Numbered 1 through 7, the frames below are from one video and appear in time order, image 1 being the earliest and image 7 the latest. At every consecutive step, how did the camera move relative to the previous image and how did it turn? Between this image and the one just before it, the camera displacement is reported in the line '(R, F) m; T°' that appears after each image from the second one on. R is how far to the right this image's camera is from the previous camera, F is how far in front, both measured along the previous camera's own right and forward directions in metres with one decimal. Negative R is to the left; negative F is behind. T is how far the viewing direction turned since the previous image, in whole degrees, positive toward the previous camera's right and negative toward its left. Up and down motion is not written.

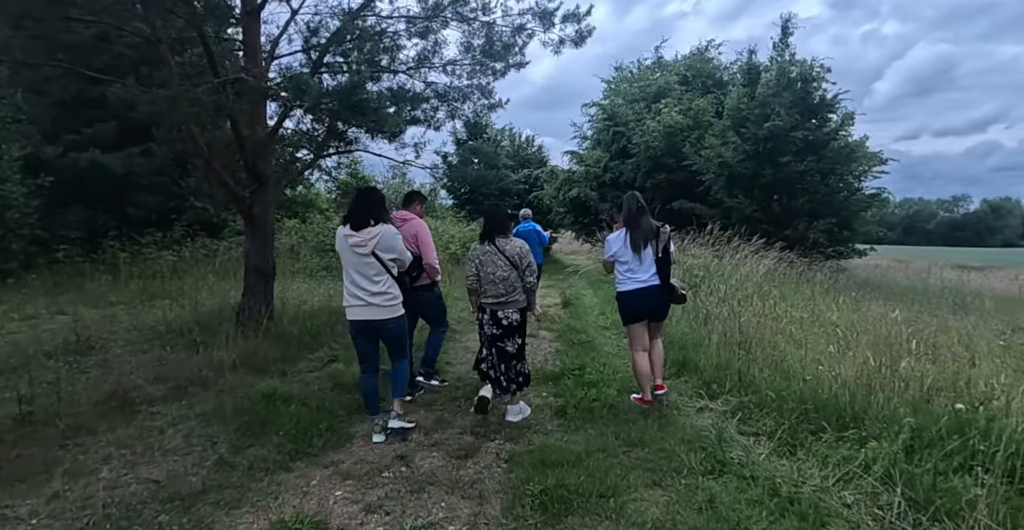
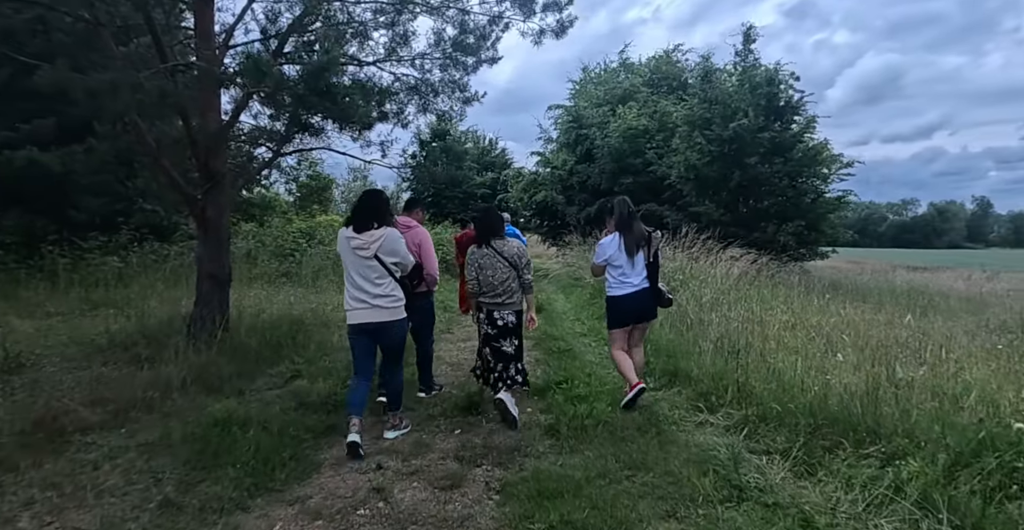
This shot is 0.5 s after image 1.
(-0.2, +0.4) m; +4°
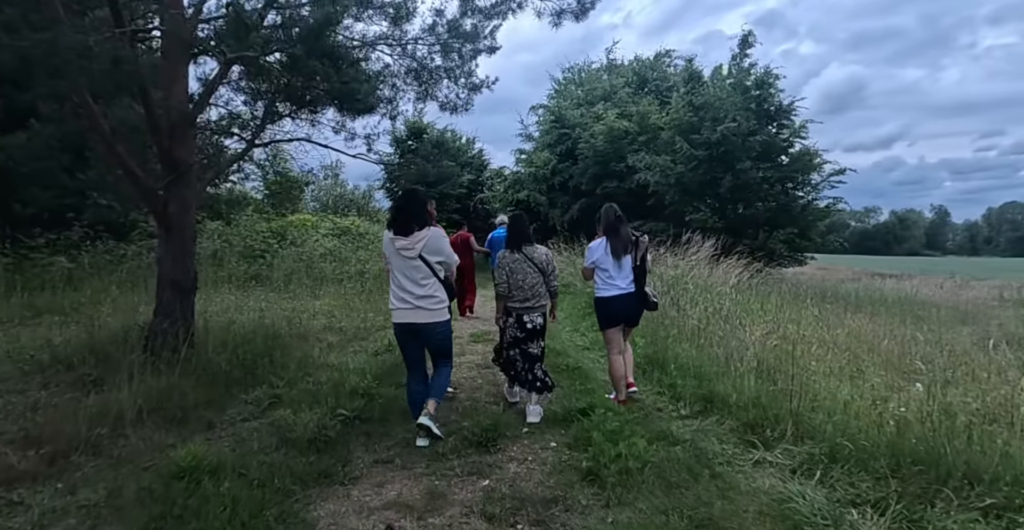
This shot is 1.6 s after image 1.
(-0.4, +0.6) m; +3°
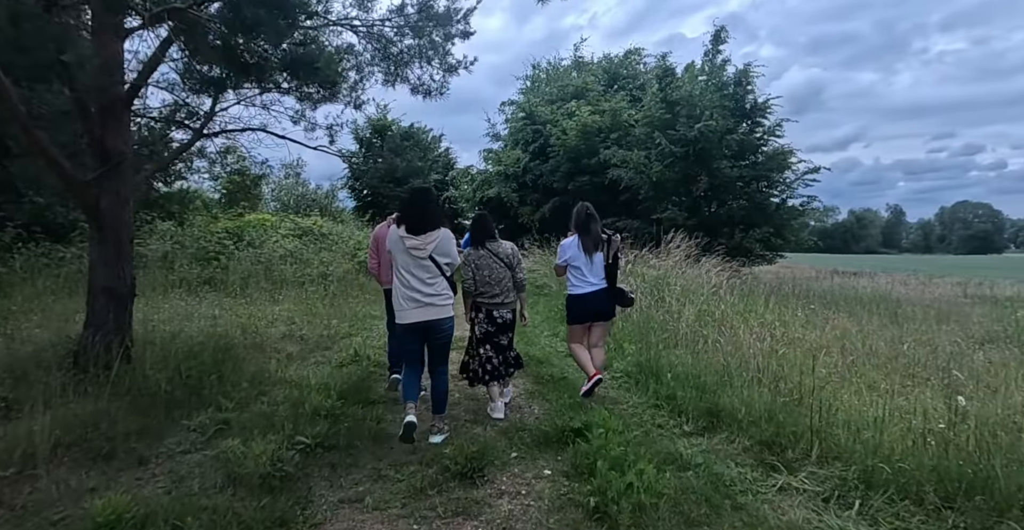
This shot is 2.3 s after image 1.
(-0.1, +0.5) m; +3°
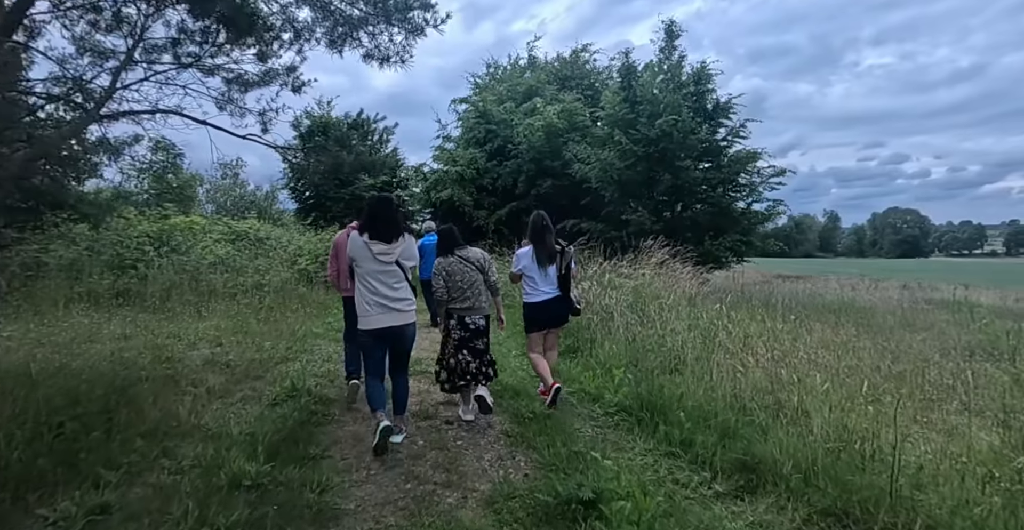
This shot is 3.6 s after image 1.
(-0.2, +0.9) m; +5°
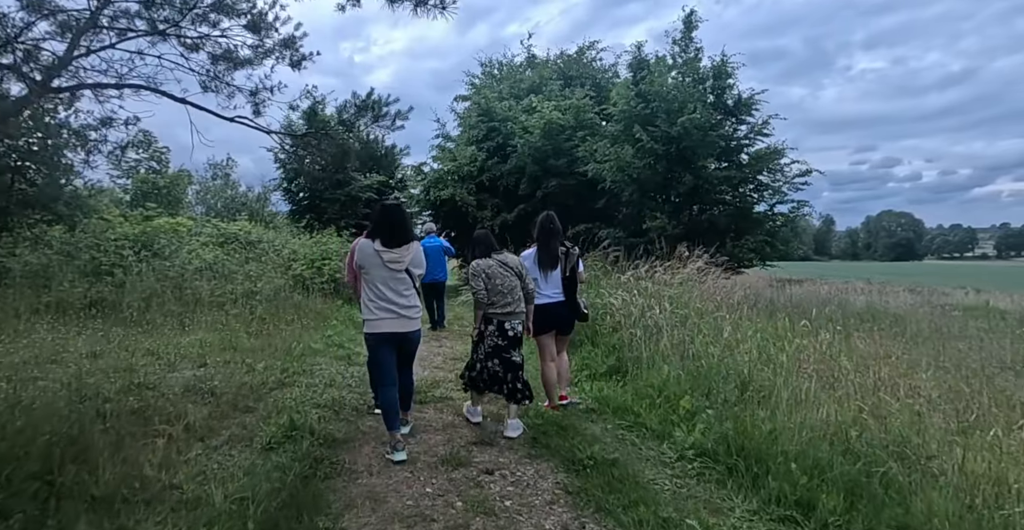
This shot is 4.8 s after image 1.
(-0.4, +0.9) m; +1°
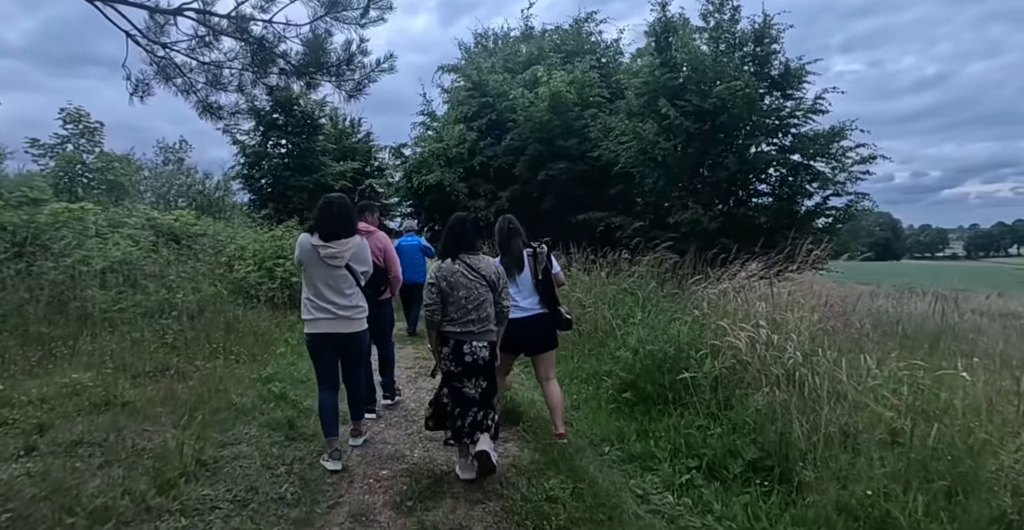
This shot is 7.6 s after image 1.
(-0.5, +2.4) m; +2°
